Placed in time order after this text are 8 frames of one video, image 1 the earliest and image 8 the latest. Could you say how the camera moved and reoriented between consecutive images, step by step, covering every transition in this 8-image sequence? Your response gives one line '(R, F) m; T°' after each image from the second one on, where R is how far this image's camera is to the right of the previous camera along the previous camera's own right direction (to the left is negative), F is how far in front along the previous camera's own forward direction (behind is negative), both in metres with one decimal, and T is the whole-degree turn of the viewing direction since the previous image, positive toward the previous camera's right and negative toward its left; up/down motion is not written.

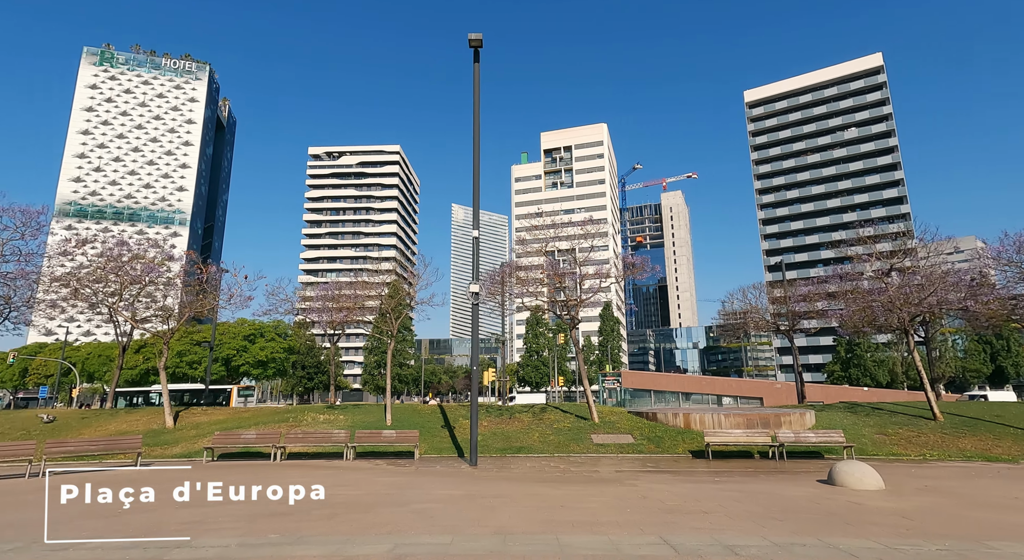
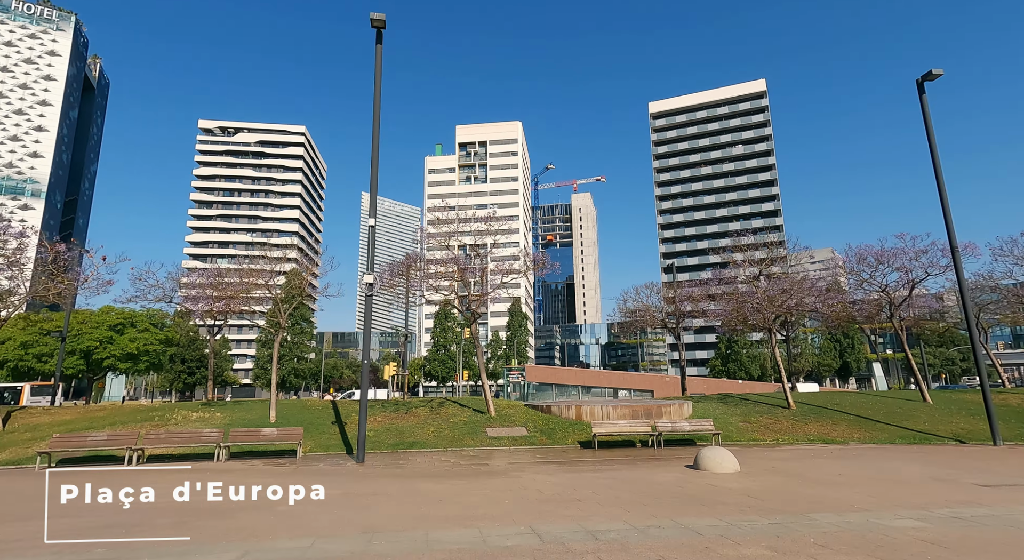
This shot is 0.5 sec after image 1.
(+0.2, -0.2) m; +9°
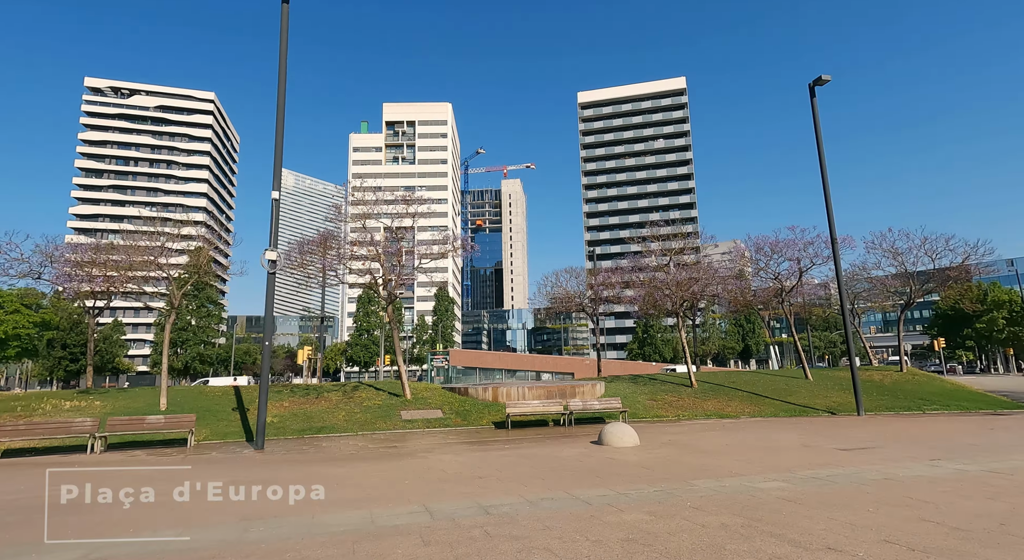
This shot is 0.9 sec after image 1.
(+0.3, -0.1) m; +7°
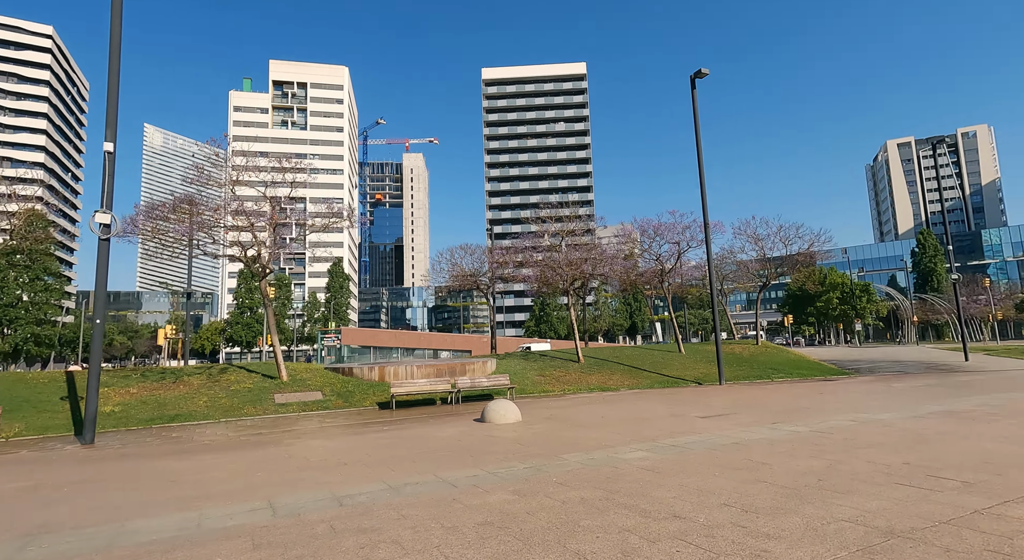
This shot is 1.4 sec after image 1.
(+0.3, +0.1) m; +10°
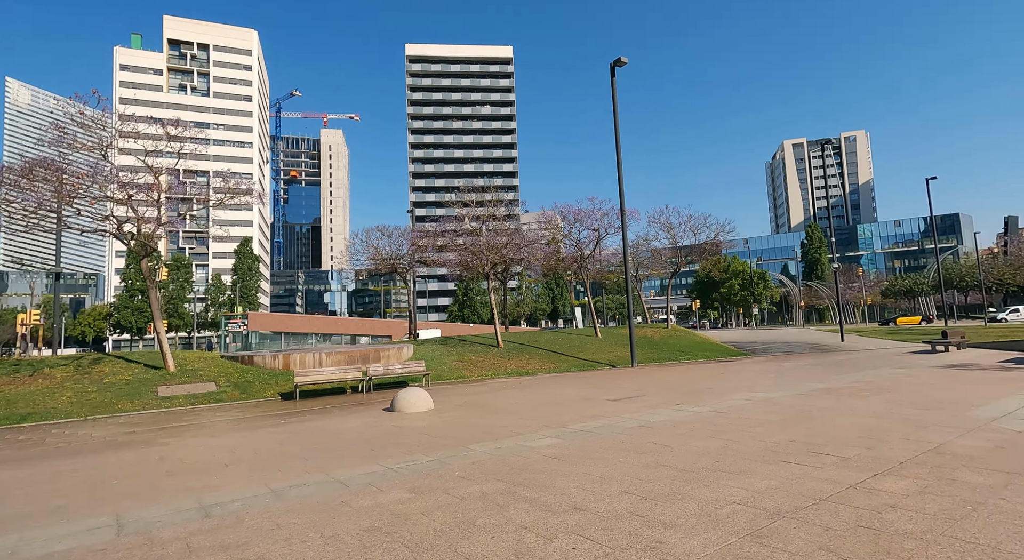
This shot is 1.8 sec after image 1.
(+0.2, +0.3) m; +8°
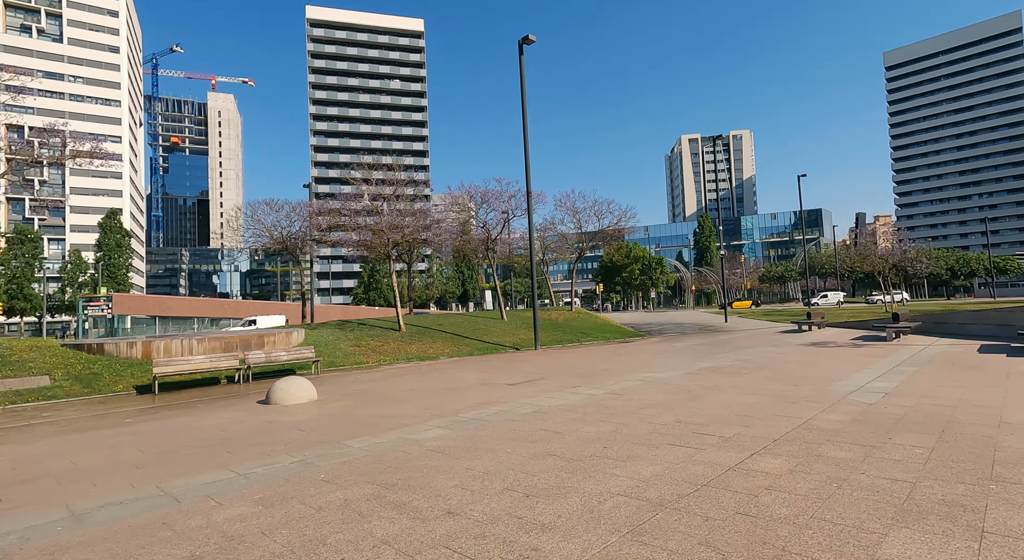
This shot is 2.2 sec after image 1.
(+0.3, +0.5) m; +9°
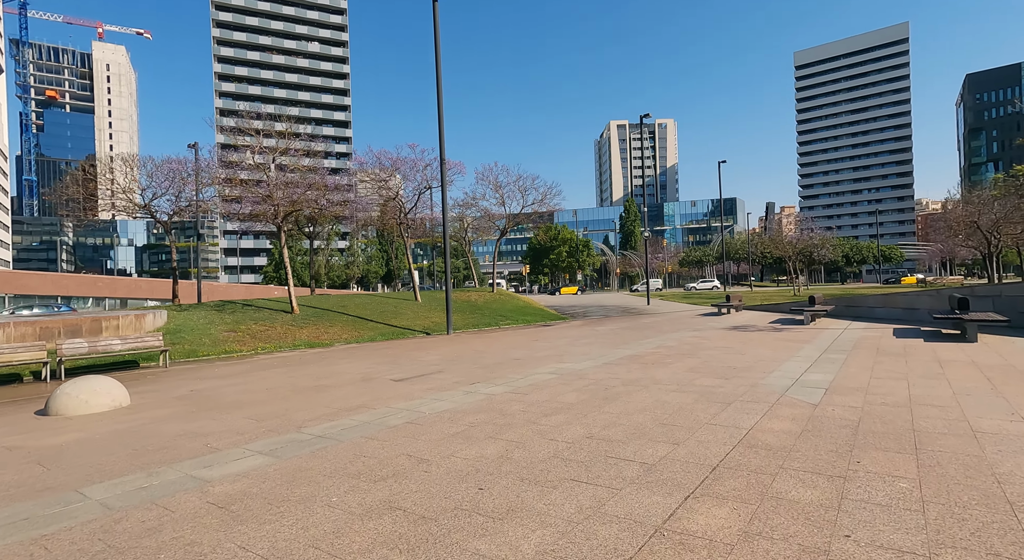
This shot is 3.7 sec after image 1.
(+0.7, +2.1) m; +7°
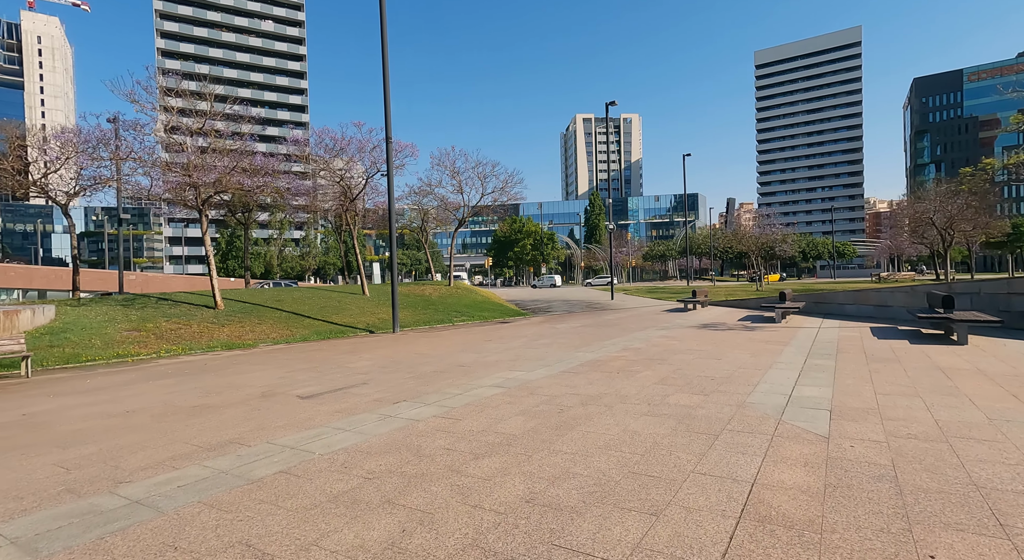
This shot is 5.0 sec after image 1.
(+0.4, +1.9) m; +3°
